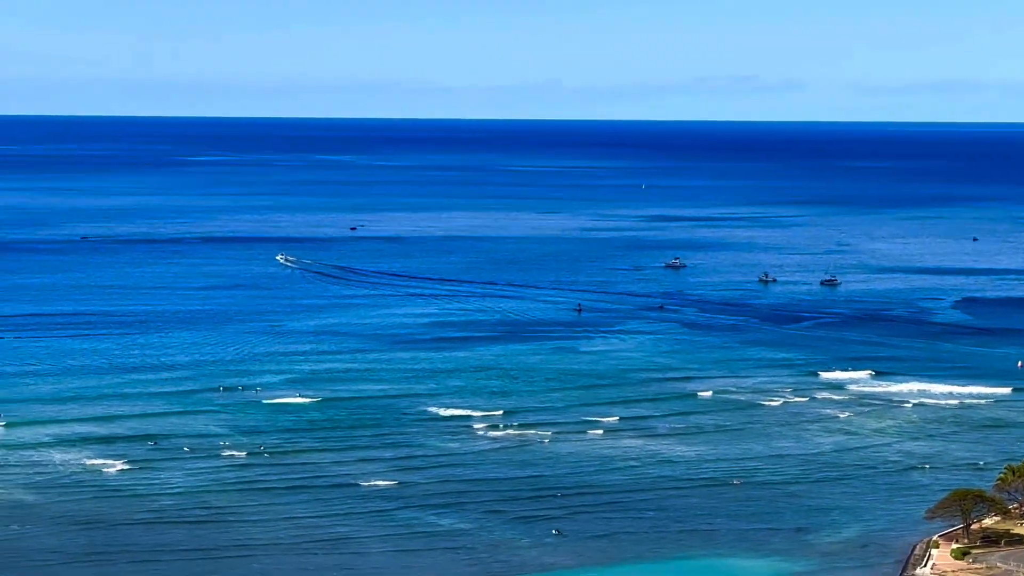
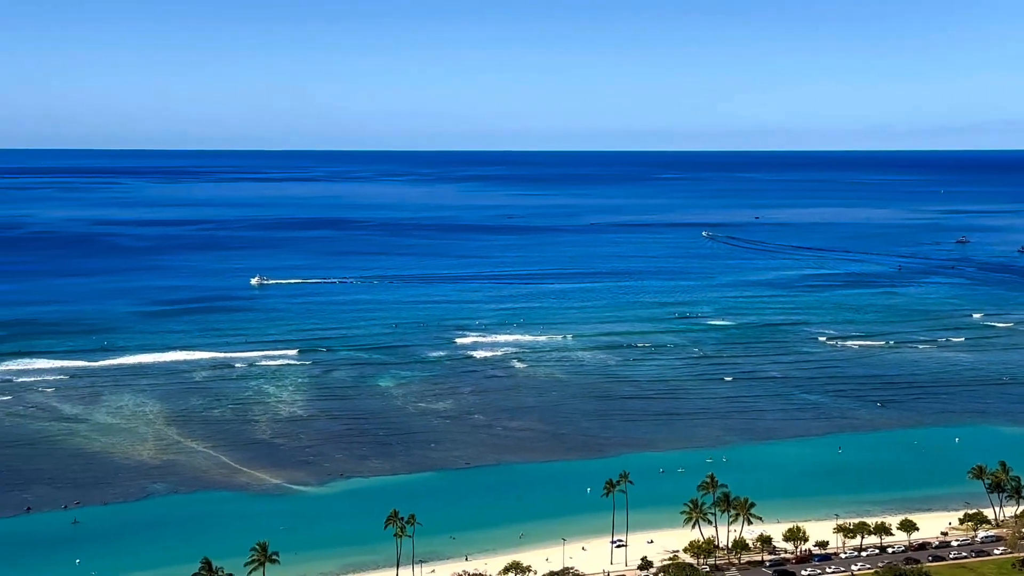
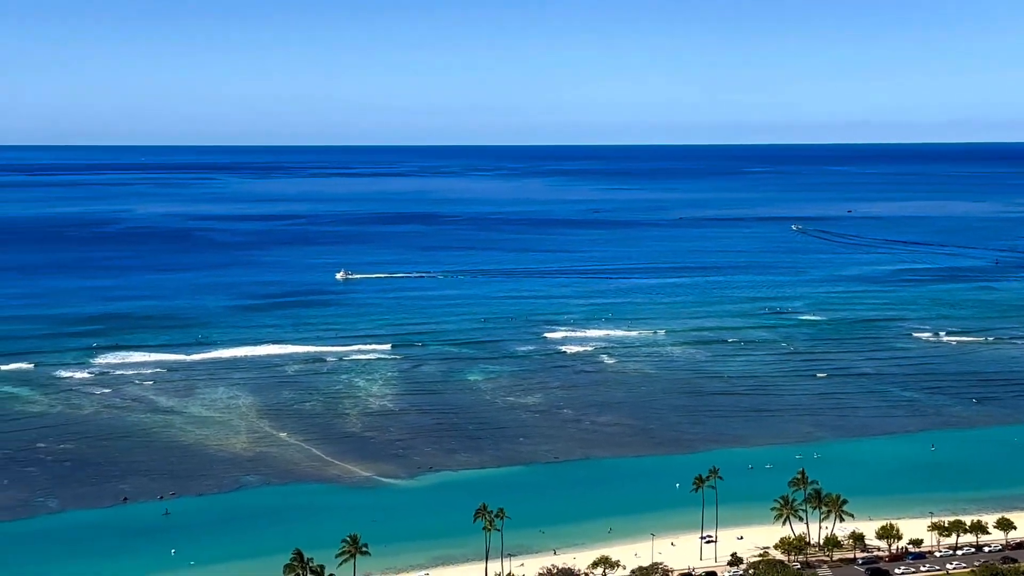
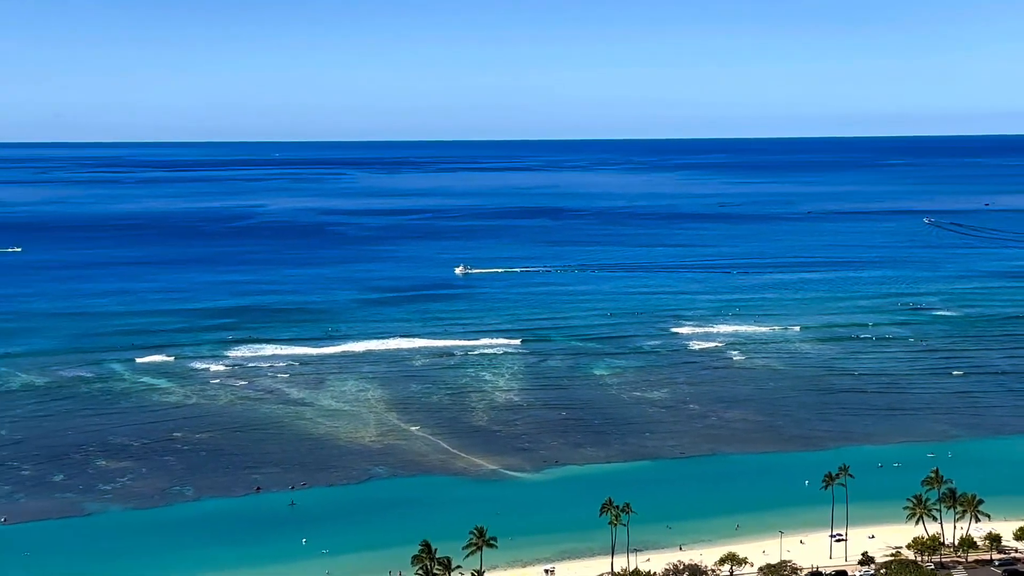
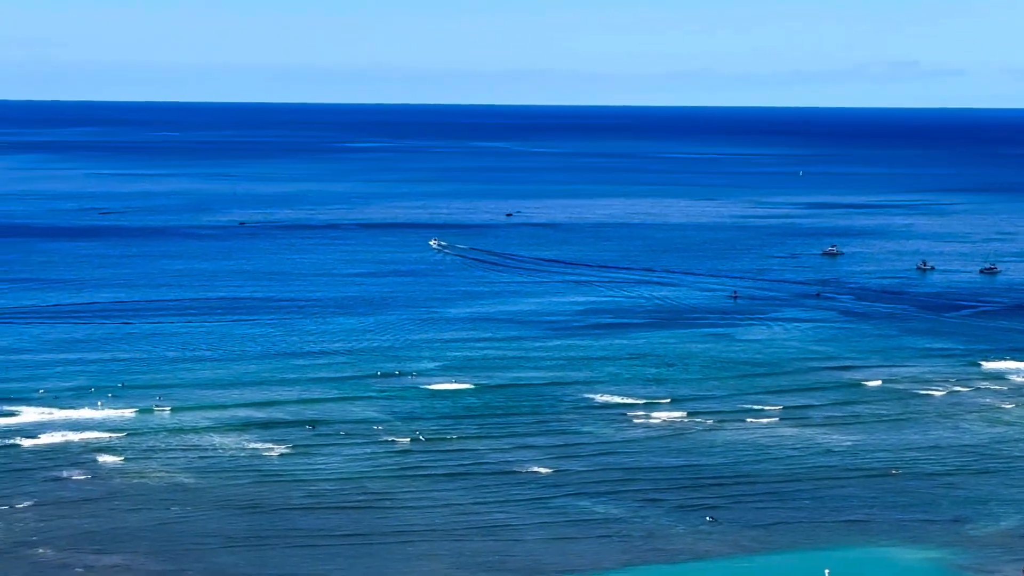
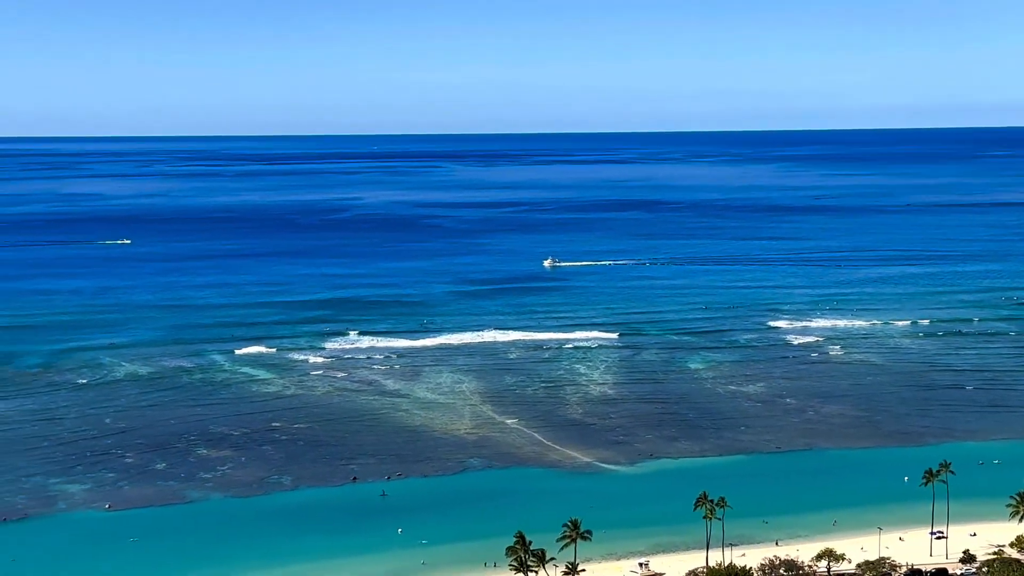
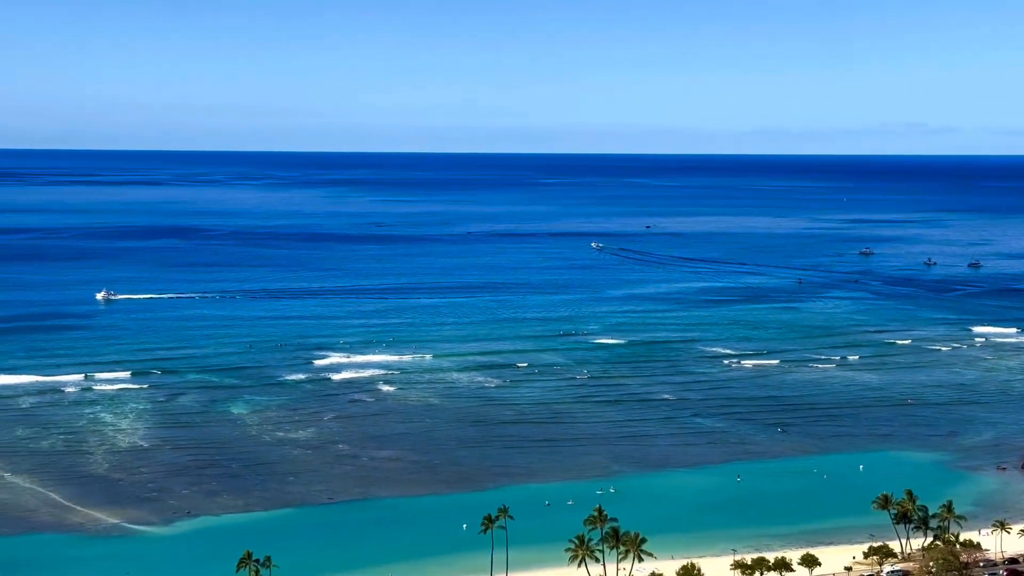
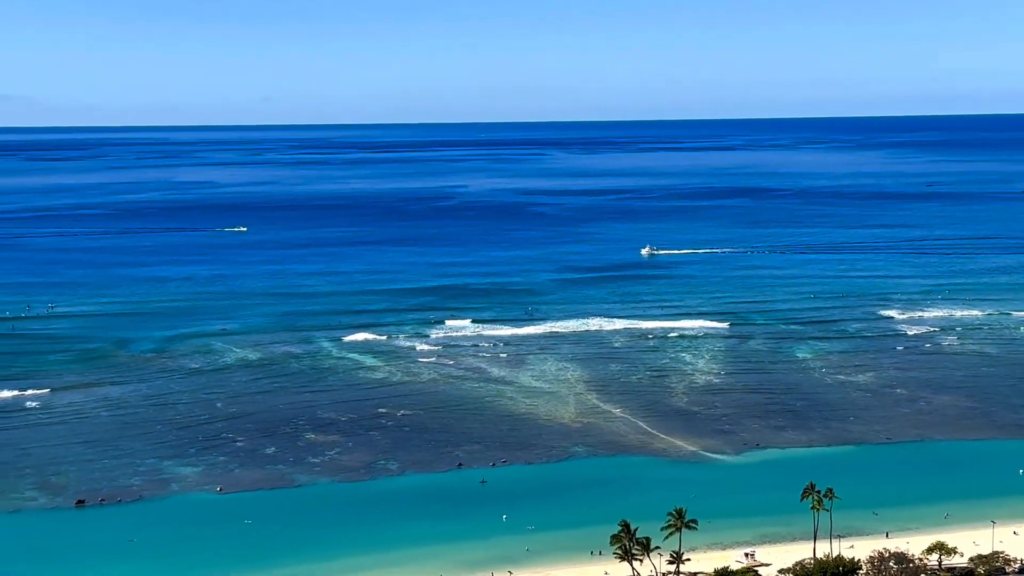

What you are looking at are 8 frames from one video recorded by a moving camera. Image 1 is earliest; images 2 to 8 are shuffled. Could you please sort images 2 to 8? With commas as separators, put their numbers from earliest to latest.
5, 7, 2, 3, 4, 6, 8
